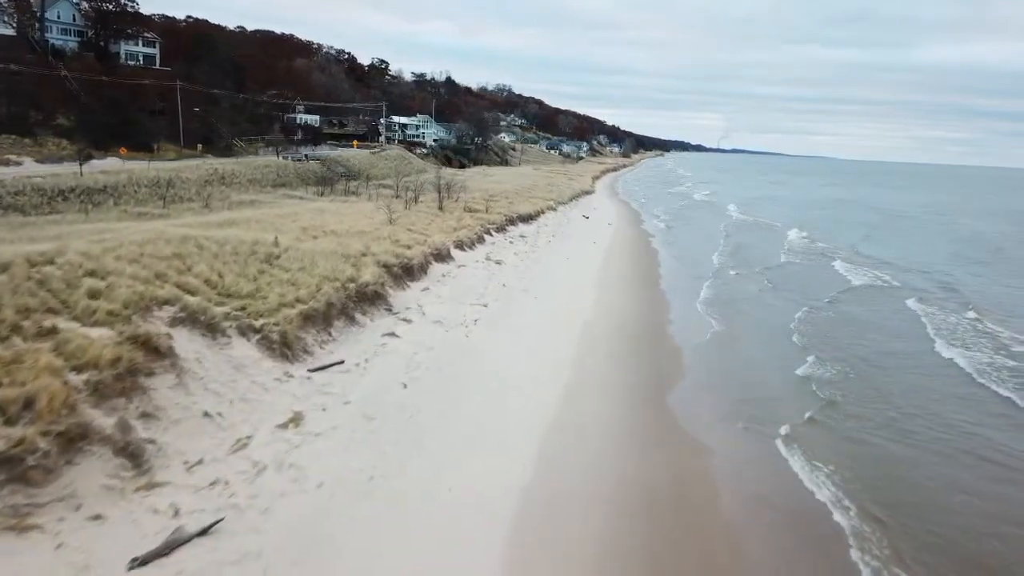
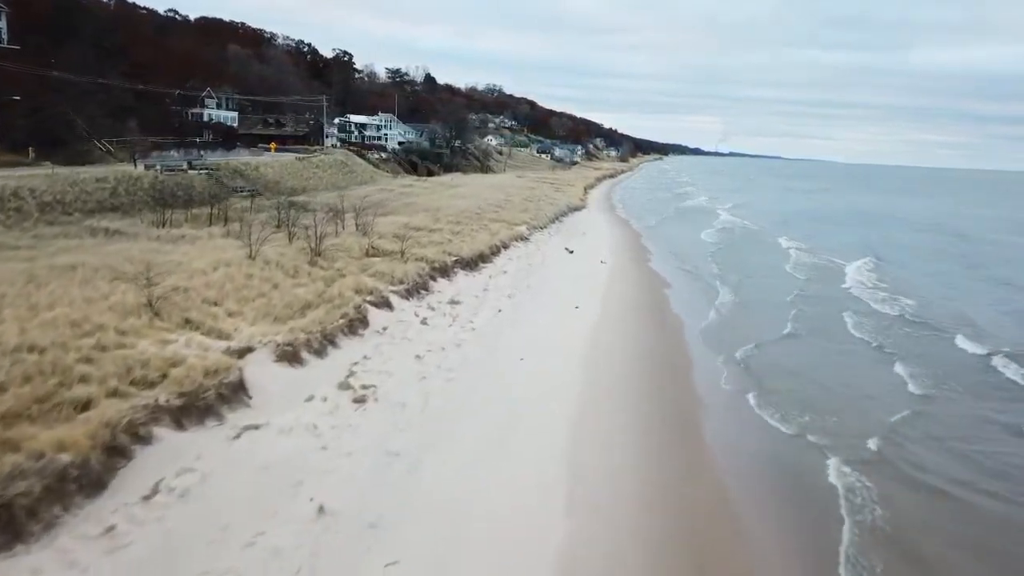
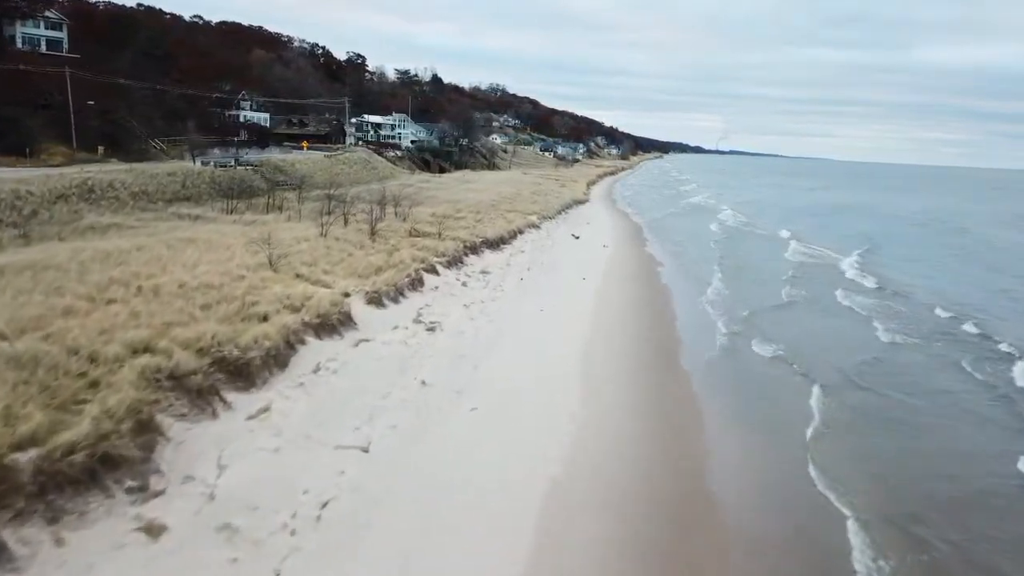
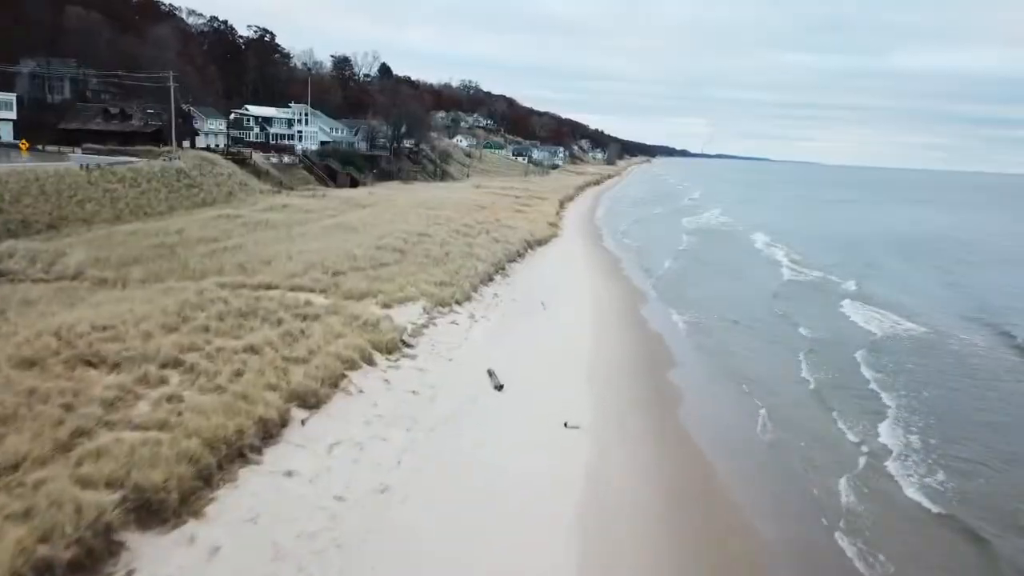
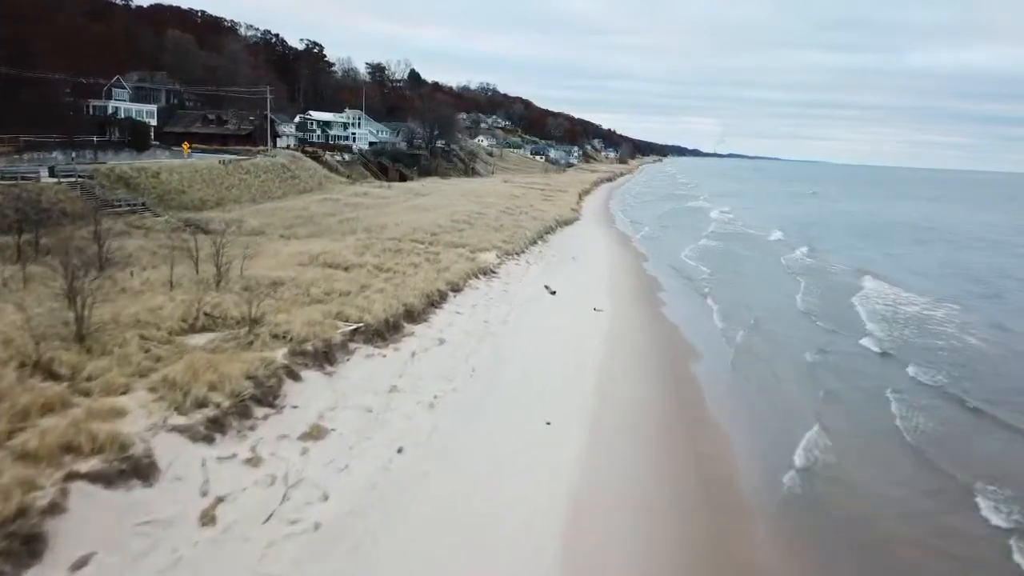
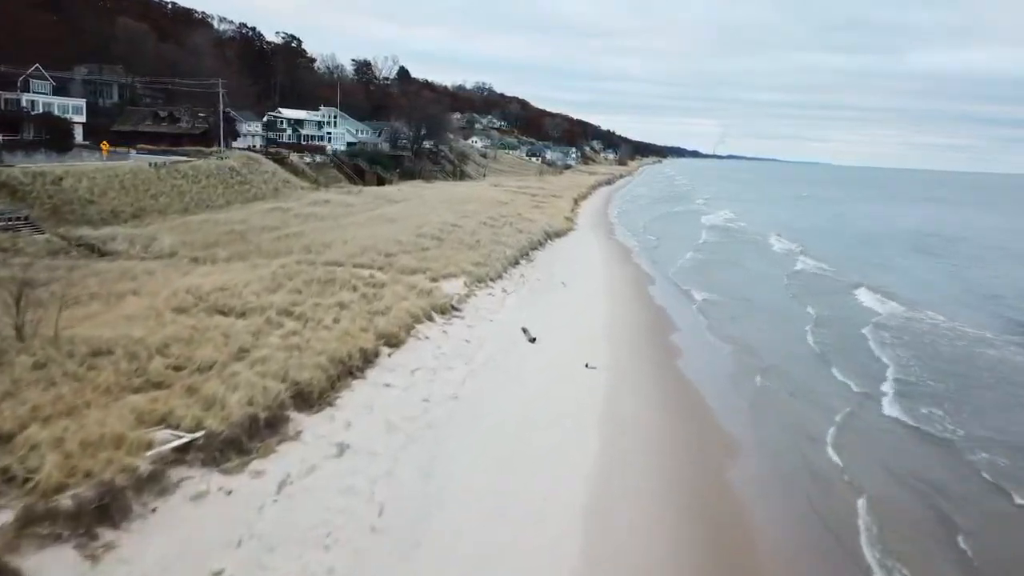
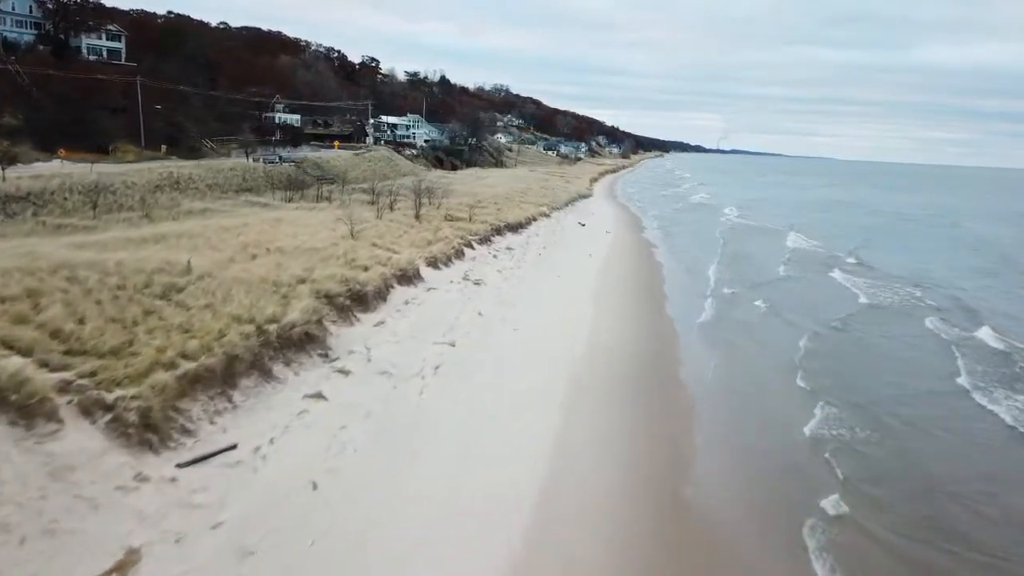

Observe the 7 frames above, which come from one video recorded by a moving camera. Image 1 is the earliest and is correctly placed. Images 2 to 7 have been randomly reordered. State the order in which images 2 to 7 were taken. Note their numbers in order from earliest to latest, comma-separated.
7, 3, 2, 5, 6, 4
